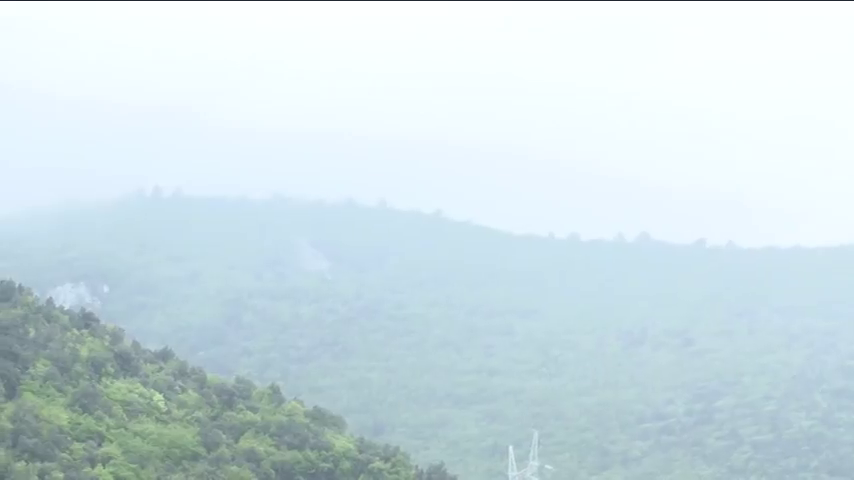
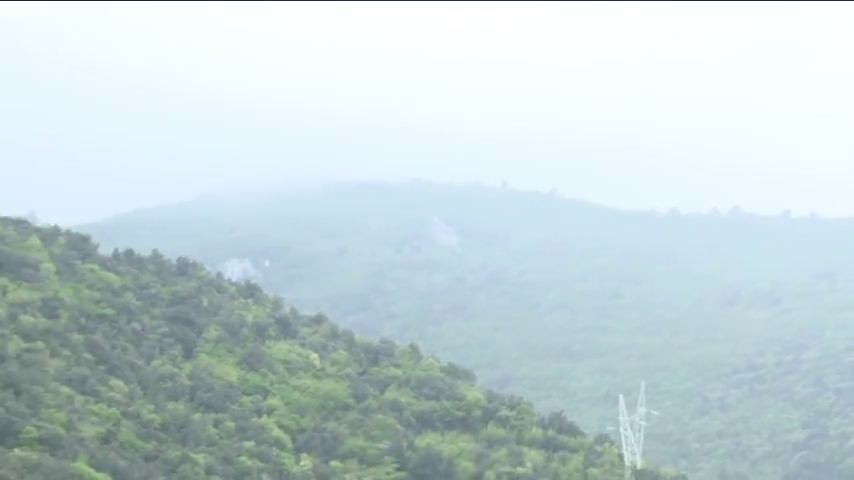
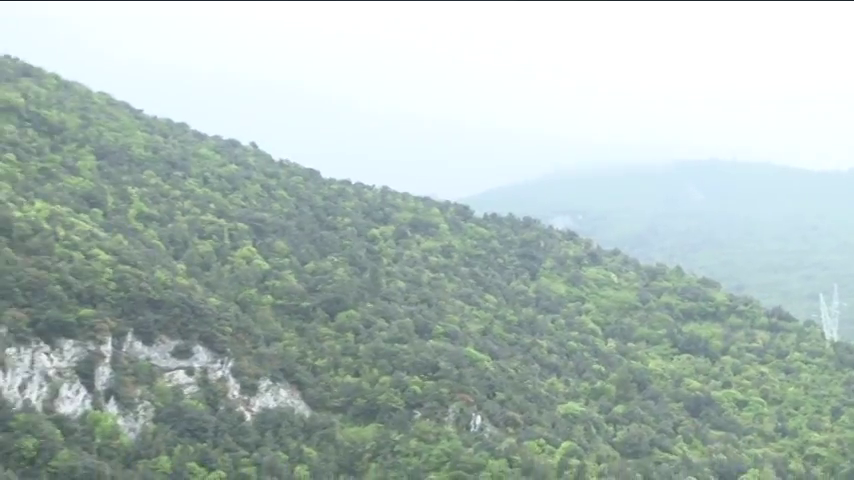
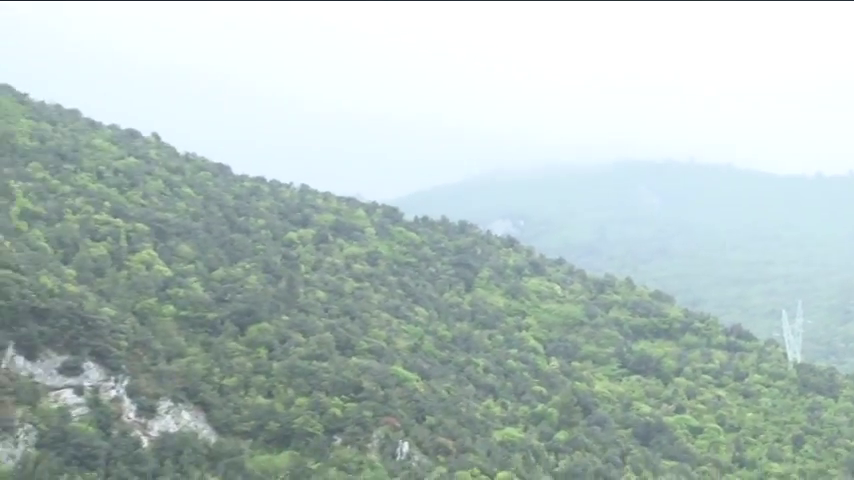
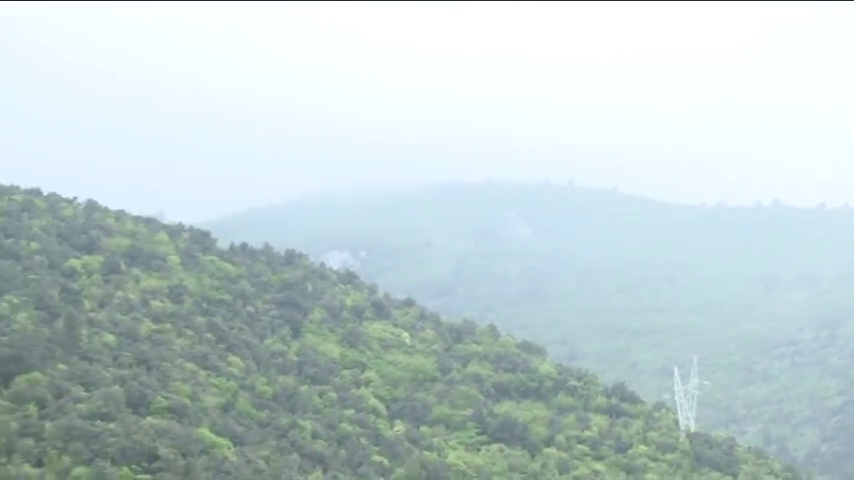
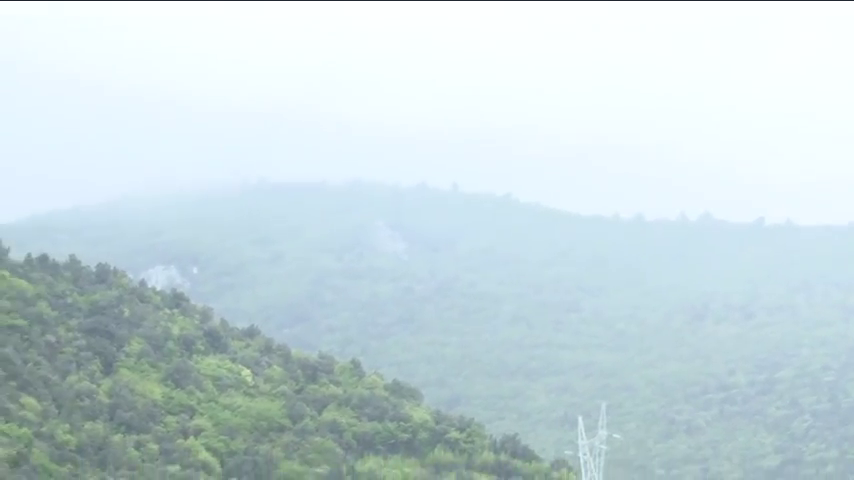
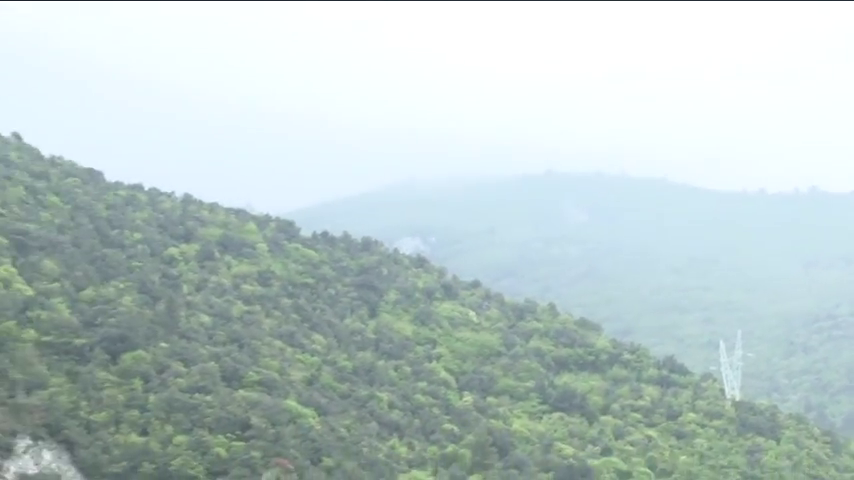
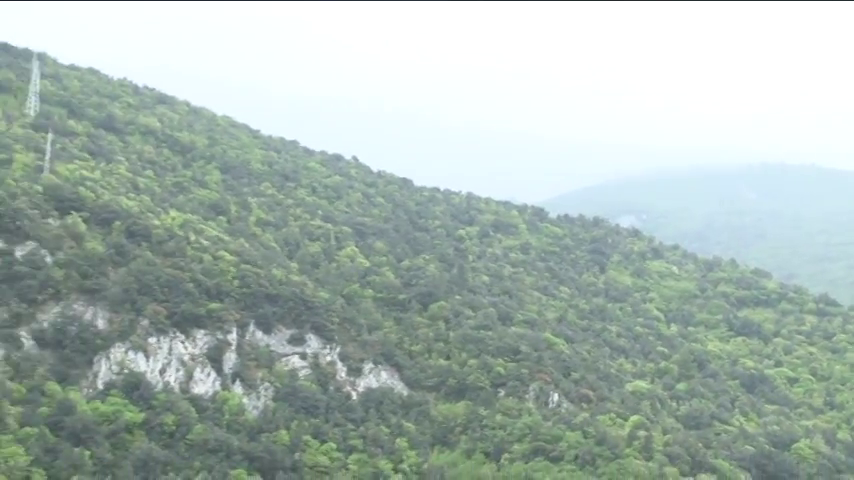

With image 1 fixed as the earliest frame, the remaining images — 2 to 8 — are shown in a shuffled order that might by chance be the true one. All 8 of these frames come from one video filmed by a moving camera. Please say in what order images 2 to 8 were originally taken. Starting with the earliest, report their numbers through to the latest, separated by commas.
6, 2, 5, 7, 4, 3, 8
